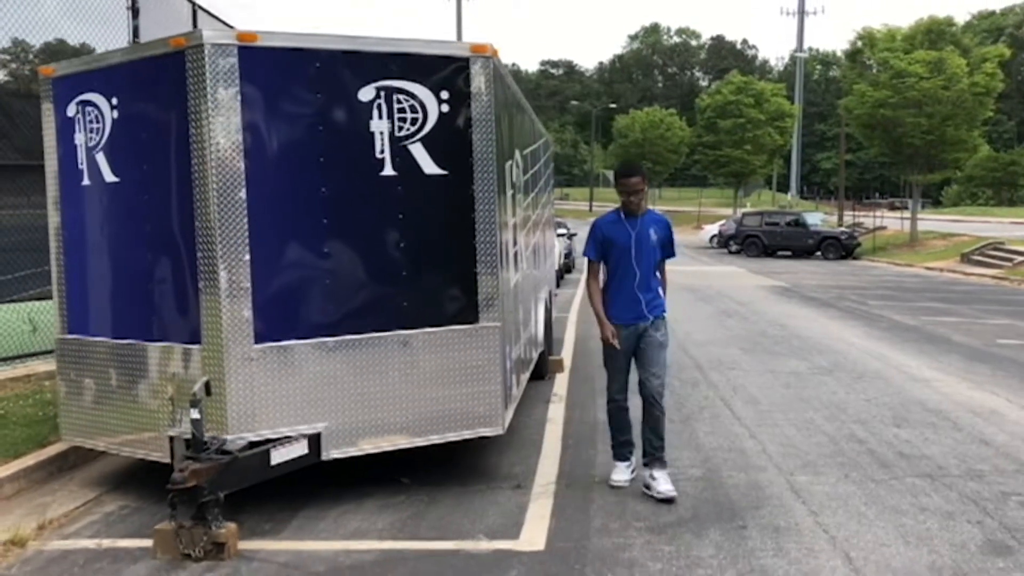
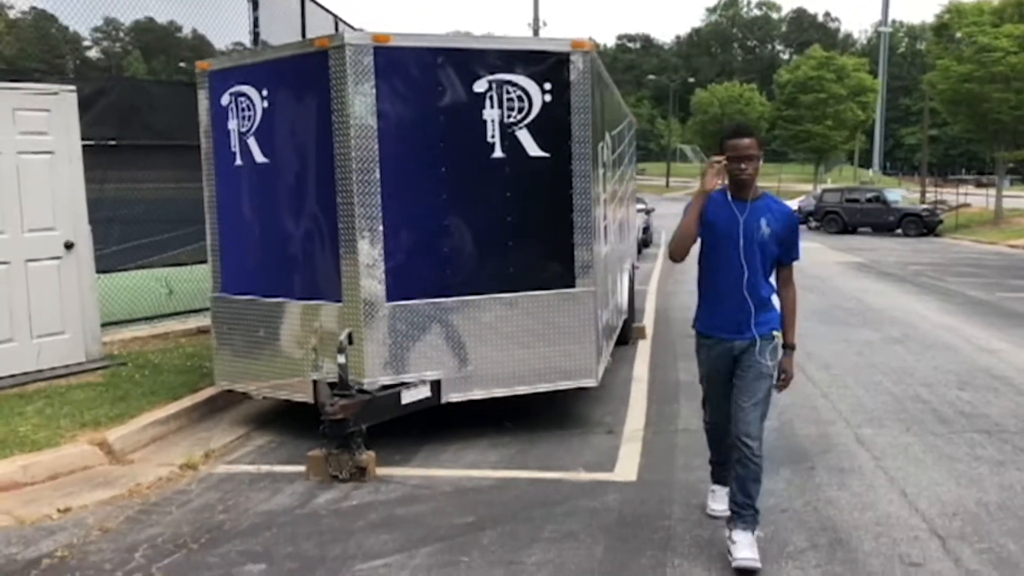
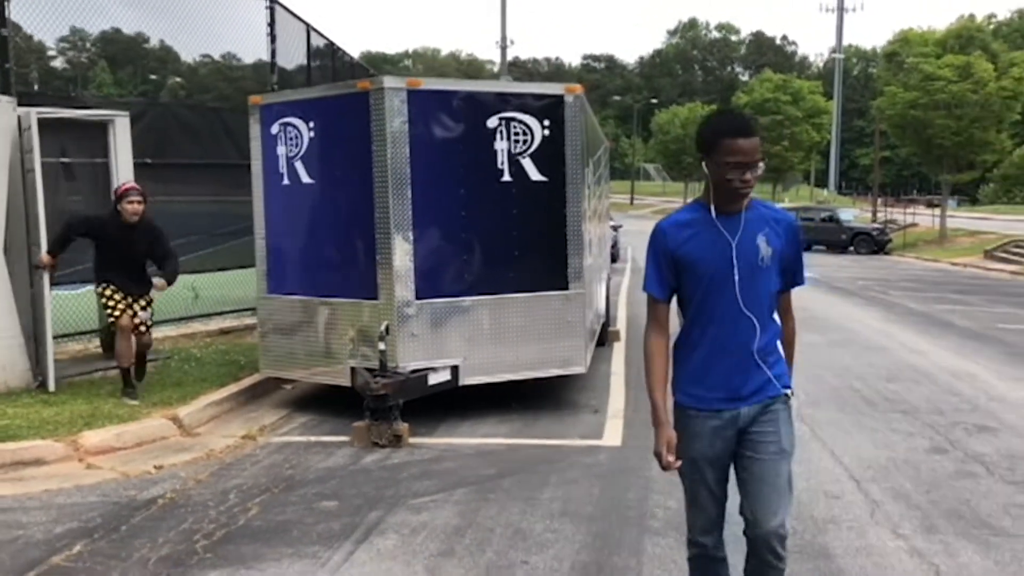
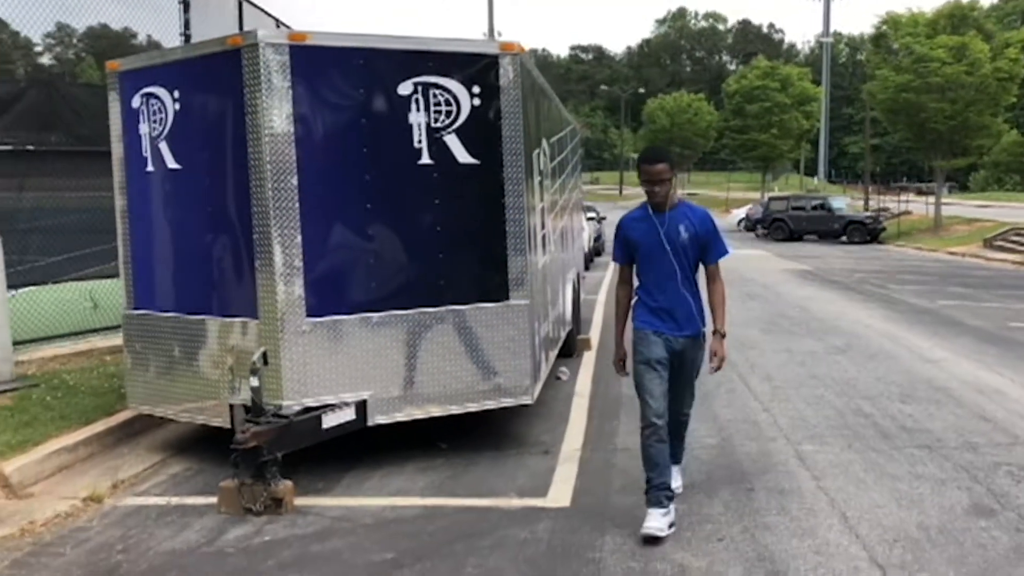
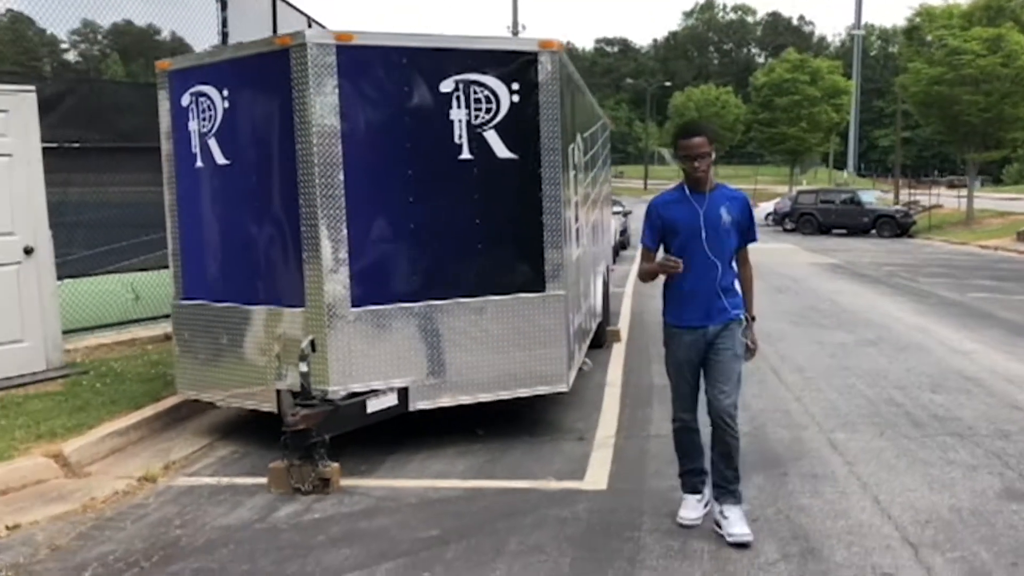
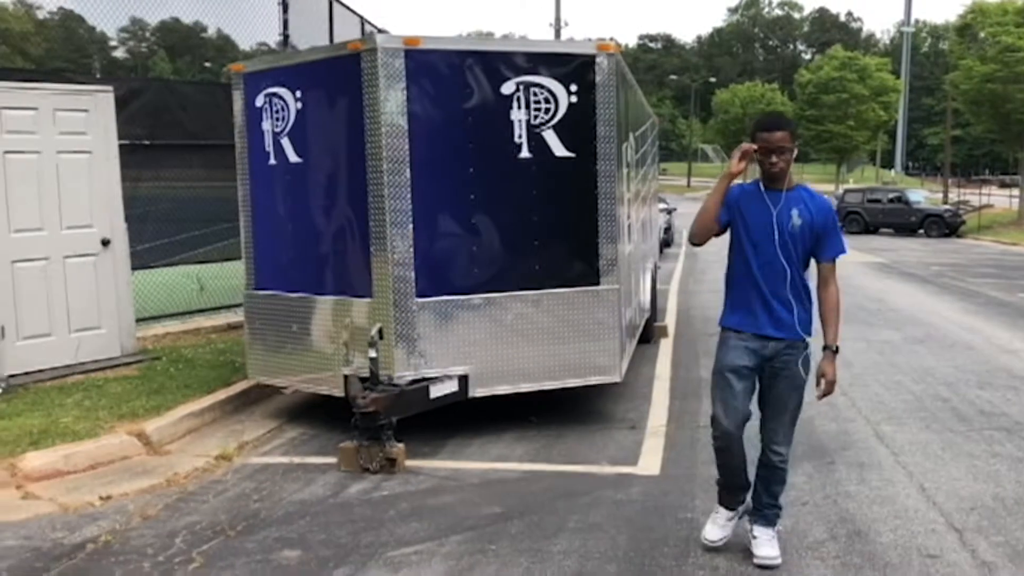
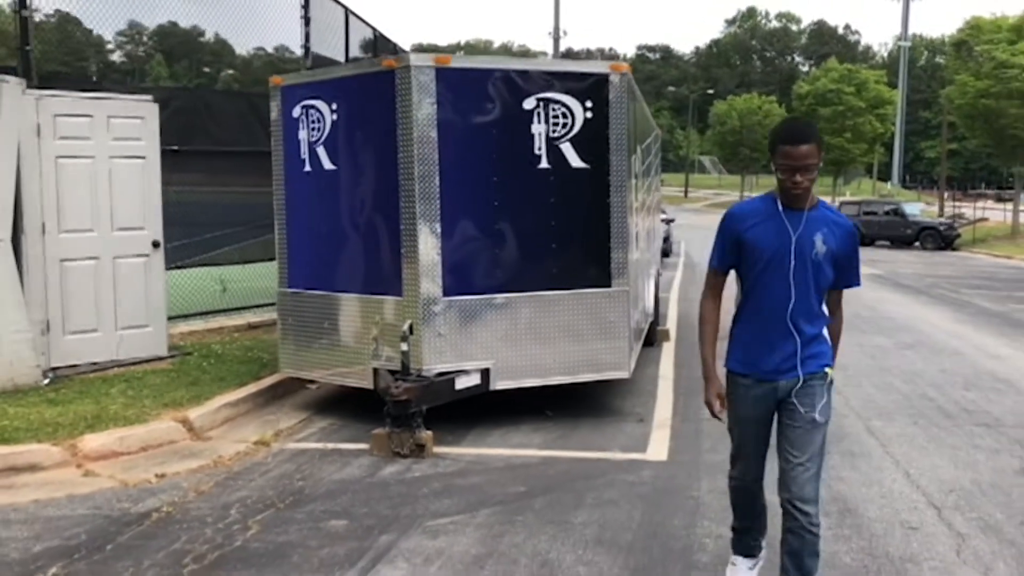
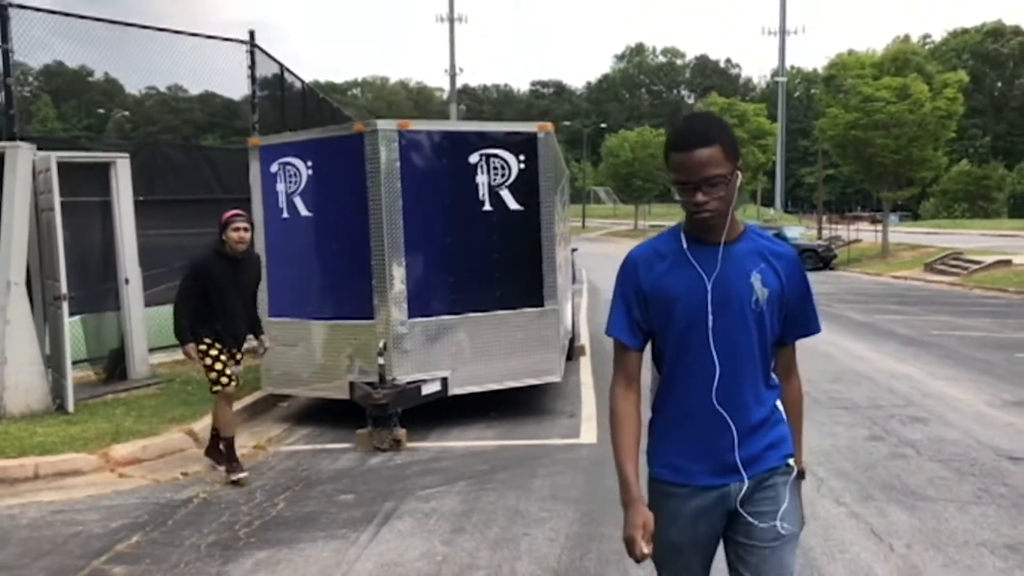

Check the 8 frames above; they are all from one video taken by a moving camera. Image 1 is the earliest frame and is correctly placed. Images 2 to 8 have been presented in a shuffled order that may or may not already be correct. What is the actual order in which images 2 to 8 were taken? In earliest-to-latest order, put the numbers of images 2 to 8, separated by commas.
4, 5, 2, 6, 7, 3, 8
